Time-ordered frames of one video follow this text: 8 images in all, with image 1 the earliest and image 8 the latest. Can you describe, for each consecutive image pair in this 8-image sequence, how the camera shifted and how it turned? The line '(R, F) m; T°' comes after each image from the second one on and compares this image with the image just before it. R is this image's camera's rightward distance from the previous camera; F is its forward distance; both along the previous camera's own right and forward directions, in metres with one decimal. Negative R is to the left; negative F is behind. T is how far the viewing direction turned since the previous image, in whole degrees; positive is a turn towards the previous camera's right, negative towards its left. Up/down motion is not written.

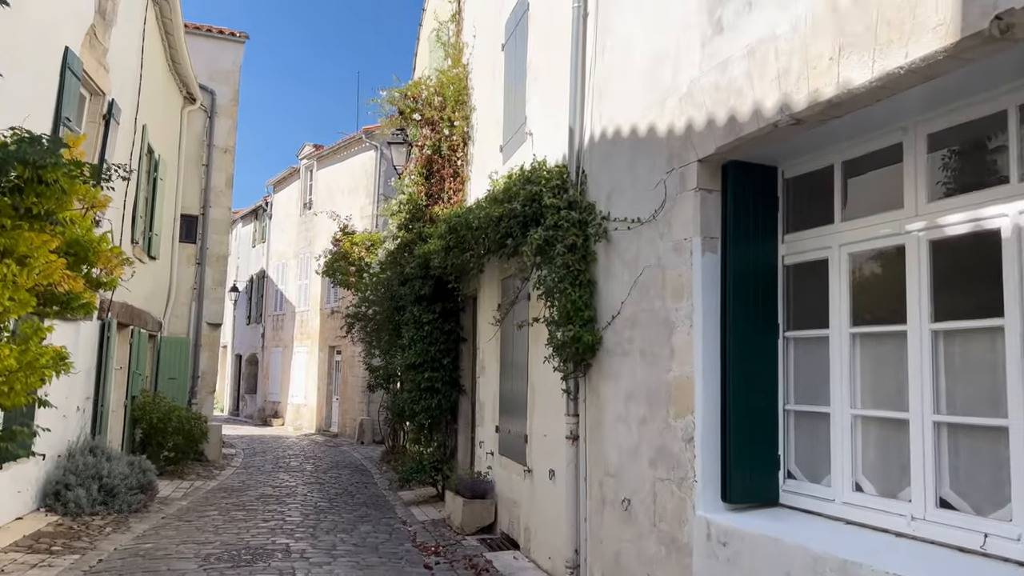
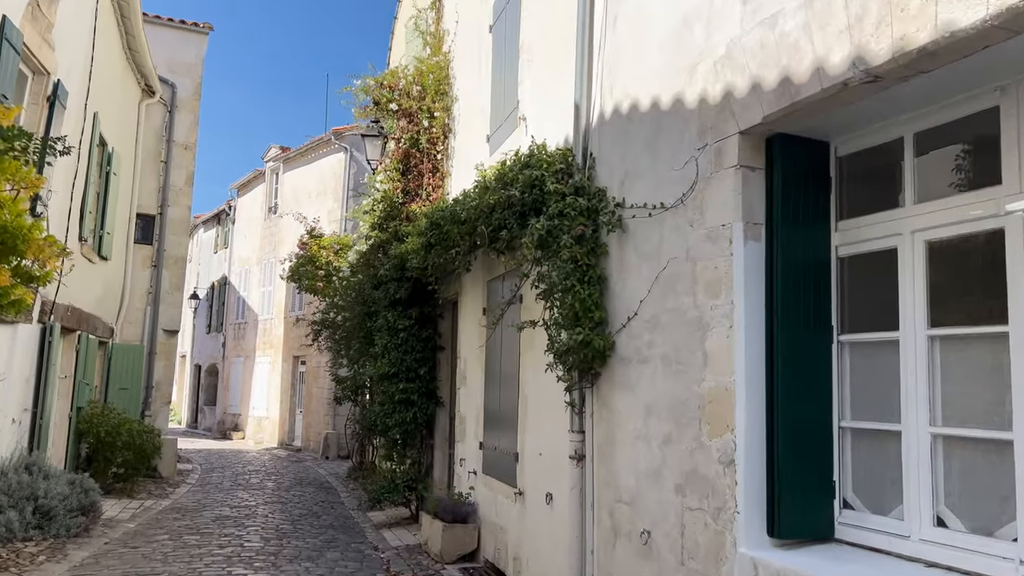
(-0.2, +0.7) m; +2°
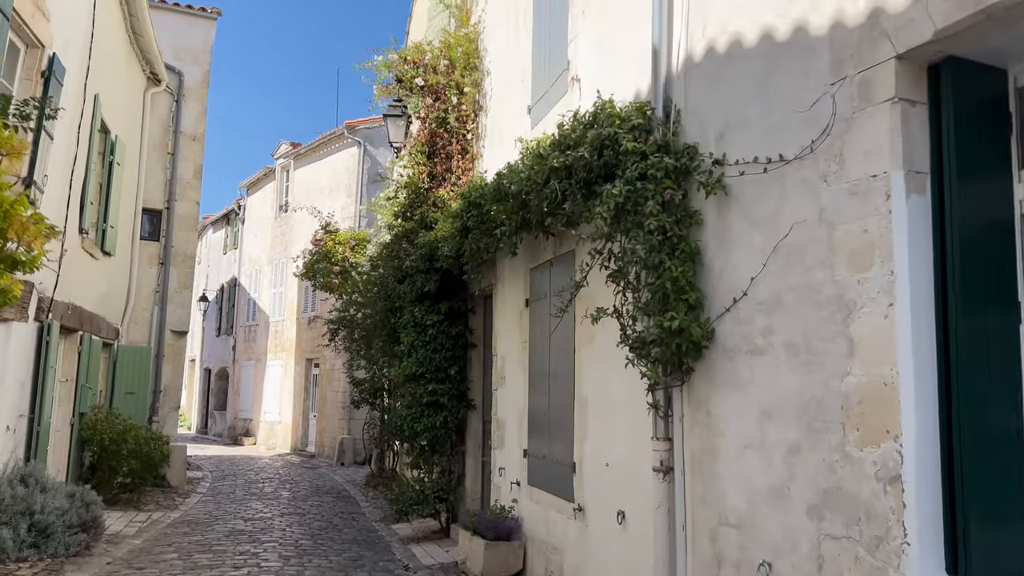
(-0.3, +0.8) m; -1°
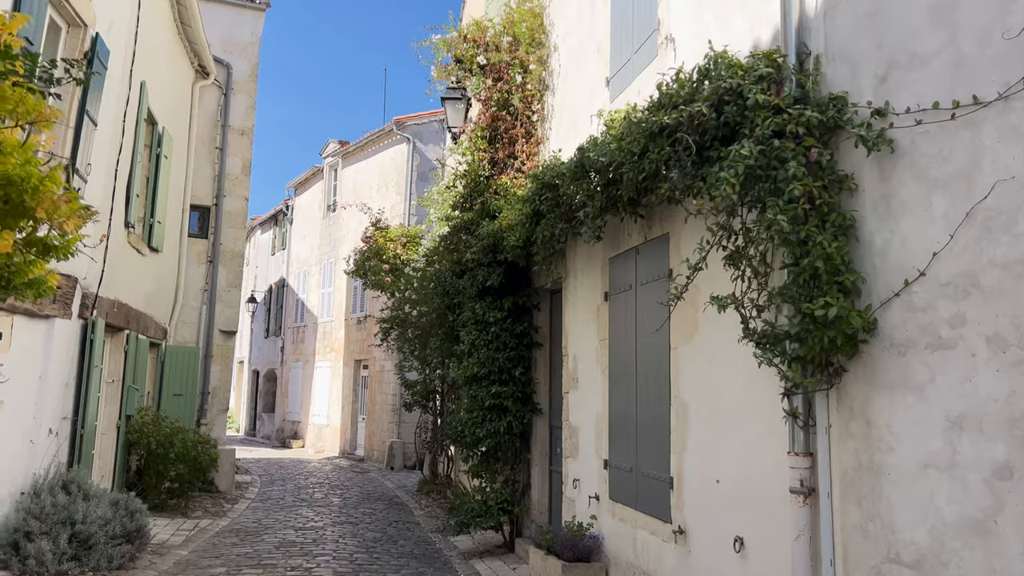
(-0.2, +0.6) m; -3°
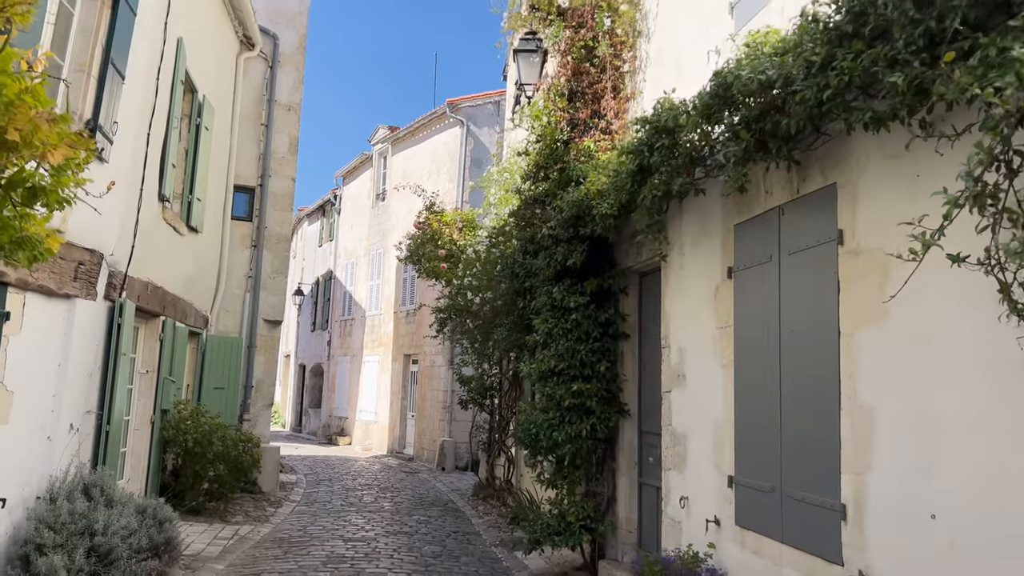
(-0.3, +1.0) m; -3°
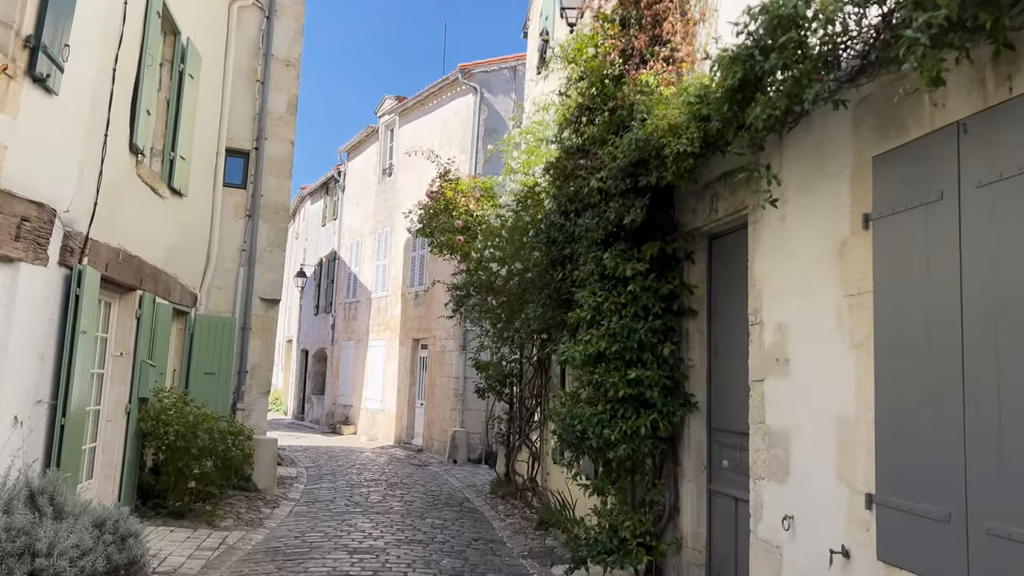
(-0.2, +1.2) m; 0°
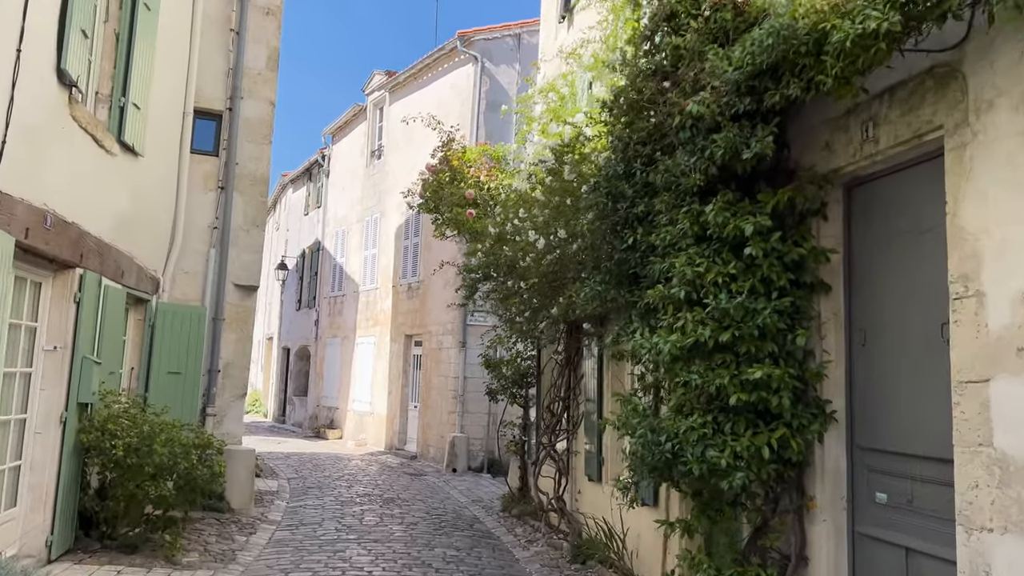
(-0.4, +1.5) m; +1°
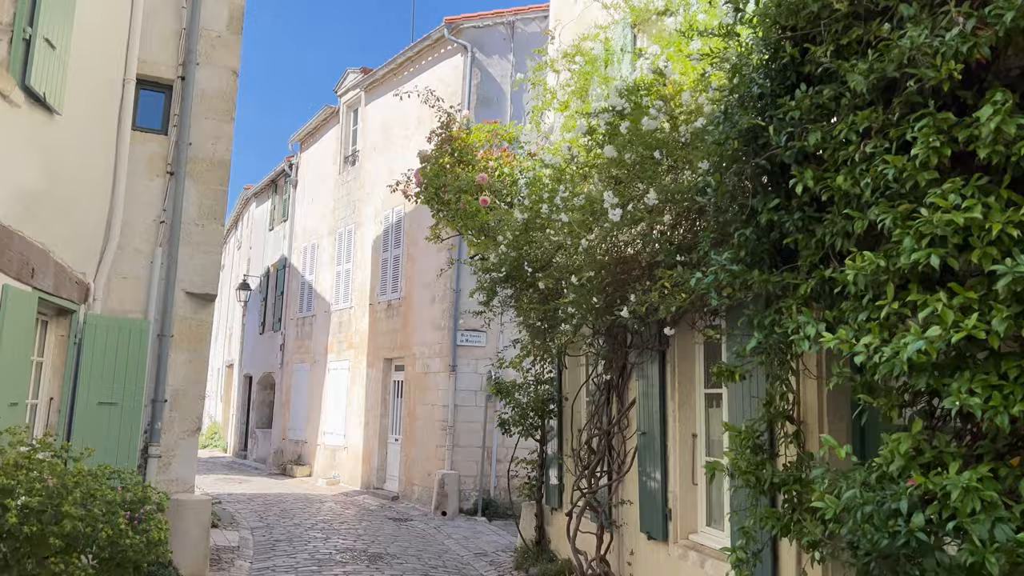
(-0.5, +1.6) m; +3°
